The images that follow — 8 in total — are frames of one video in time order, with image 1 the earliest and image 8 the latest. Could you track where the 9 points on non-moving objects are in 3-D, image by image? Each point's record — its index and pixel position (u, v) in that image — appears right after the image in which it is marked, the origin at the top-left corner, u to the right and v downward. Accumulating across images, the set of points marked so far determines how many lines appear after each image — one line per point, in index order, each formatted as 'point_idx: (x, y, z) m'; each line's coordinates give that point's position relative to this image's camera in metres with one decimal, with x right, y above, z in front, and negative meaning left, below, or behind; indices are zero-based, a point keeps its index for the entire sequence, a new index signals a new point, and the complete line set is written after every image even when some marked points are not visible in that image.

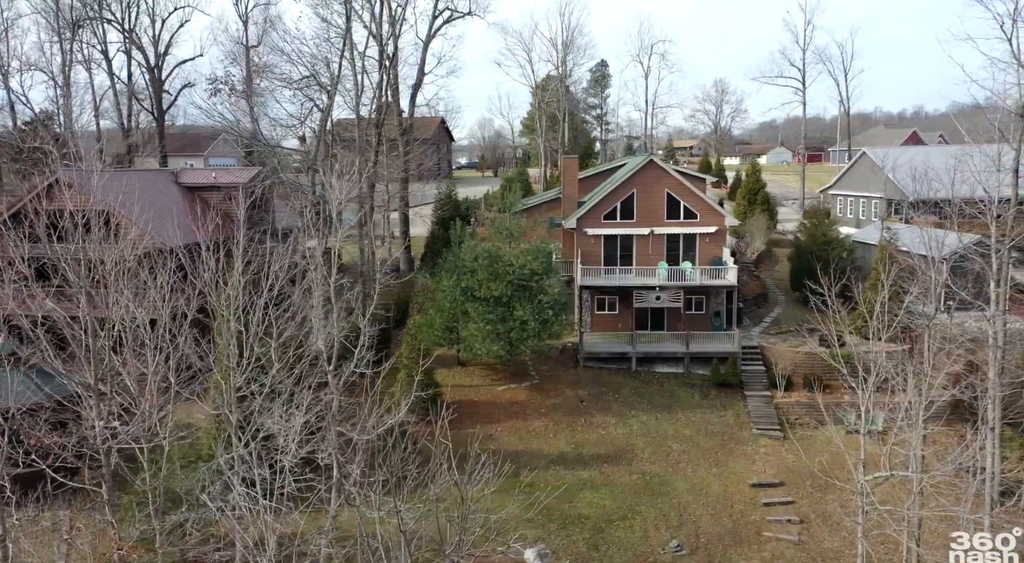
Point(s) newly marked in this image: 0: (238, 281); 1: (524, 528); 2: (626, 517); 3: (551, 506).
0: (-4.7, 0.0, +13.0) m
1: (+0.3, -6.1, +18.9) m
2: (+2.9, -6.1, +19.7) m
3: (+1.0, -5.8, +19.9) m
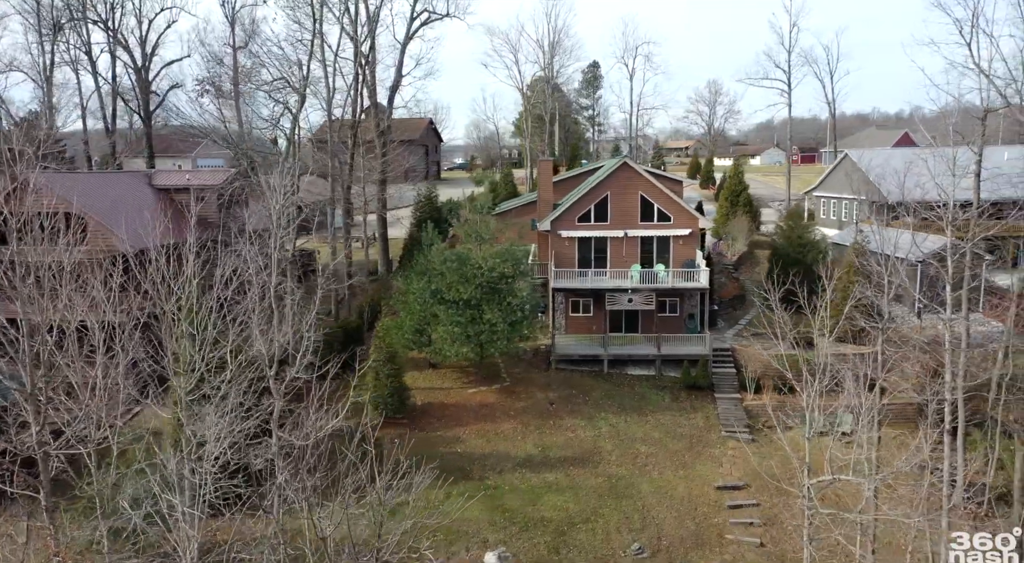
0: (-5.7, 0.0, +13.0) m
1: (-0.7, -6.2, +18.9) m
2: (+1.9, -6.2, +19.7) m
3: (+0.1, -5.9, +19.9) m
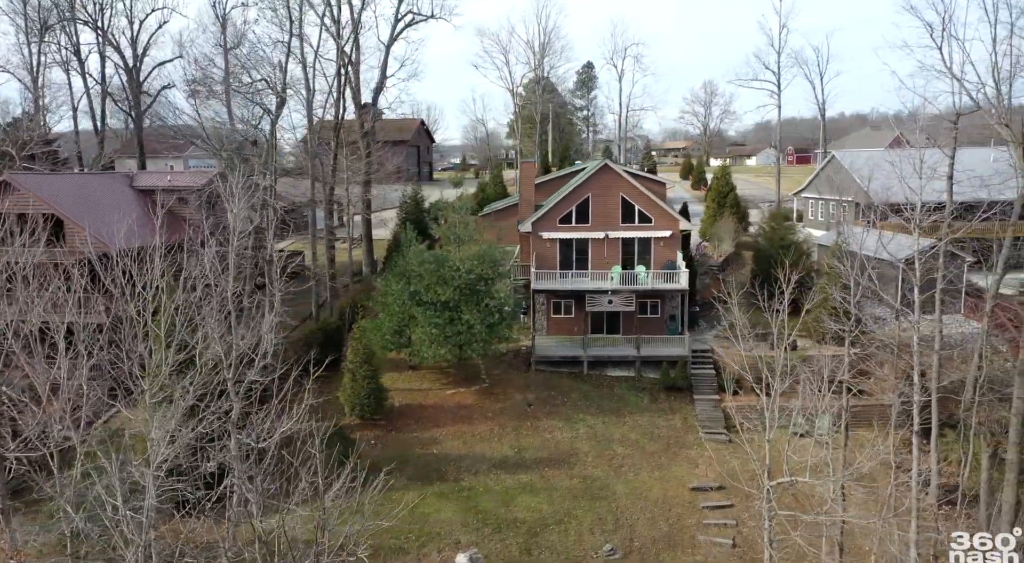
0: (-6.3, -0.1, +13.0) m
1: (-1.4, -6.2, +19.0) m
2: (+1.3, -6.2, +19.8) m
3: (-0.6, -6.0, +20.0) m
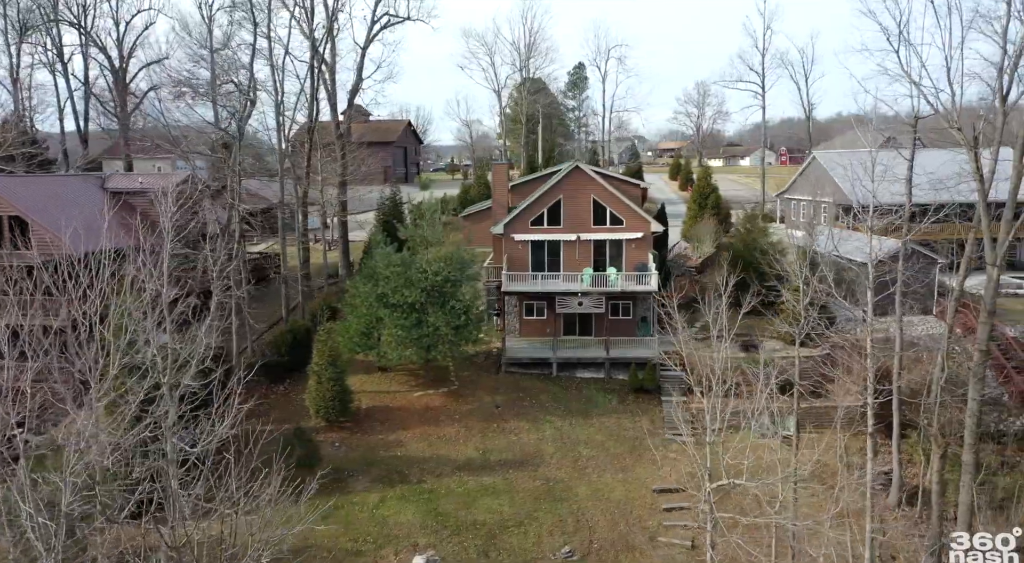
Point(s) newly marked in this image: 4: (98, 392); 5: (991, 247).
0: (-7.3, -0.2, +13.1) m
1: (-2.4, -6.3, +19.0) m
2: (+0.2, -6.3, +19.8) m
3: (-1.7, -6.0, +20.0) m
4: (-6.4, -1.8, +12.0) m
5: (+11.4, +0.8, +18.1) m
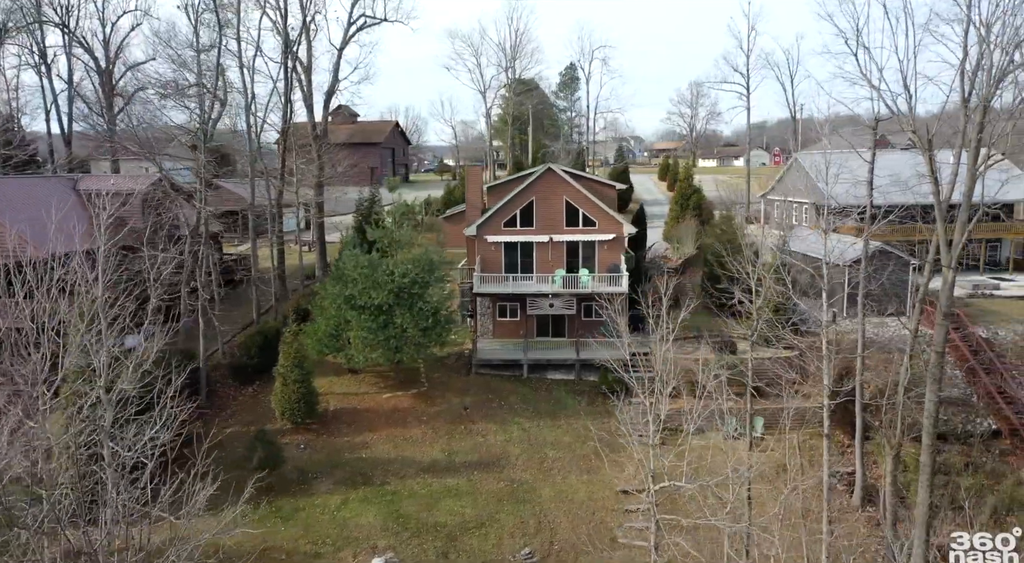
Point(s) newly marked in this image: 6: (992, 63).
0: (-8.3, -0.2, +13.1) m
1: (-3.4, -6.3, +19.0) m
2: (-0.8, -6.3, +19.8) m
3: (-2.7, -6.1, +20.0) m
4: (-7.4, -1.8, +12.0) m
5: (+10.4, +0.8, +18.2) m
6: (+10.9, +4.8, +16.8) m
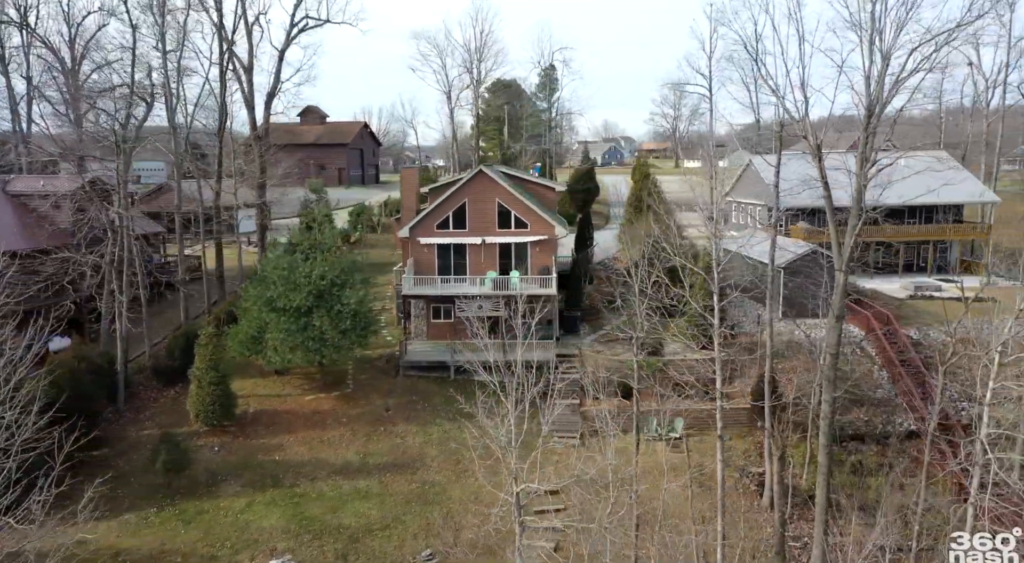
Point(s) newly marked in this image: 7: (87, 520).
0: (-10.8, -0.3, +13.0) m
1: (-5.9, -6.4, +19.1) m
2: (-3.3, -6.4, +19.9) m
3: (-5.2, -6.2, +20.1) m
4: (-9.8, -1.9, +12.0) m
5: (+7.9, +0.7, +18.4) m
6: (+8.4, +4.7, +17.0) m
7: (-10.5, -5.9, +18.9) m
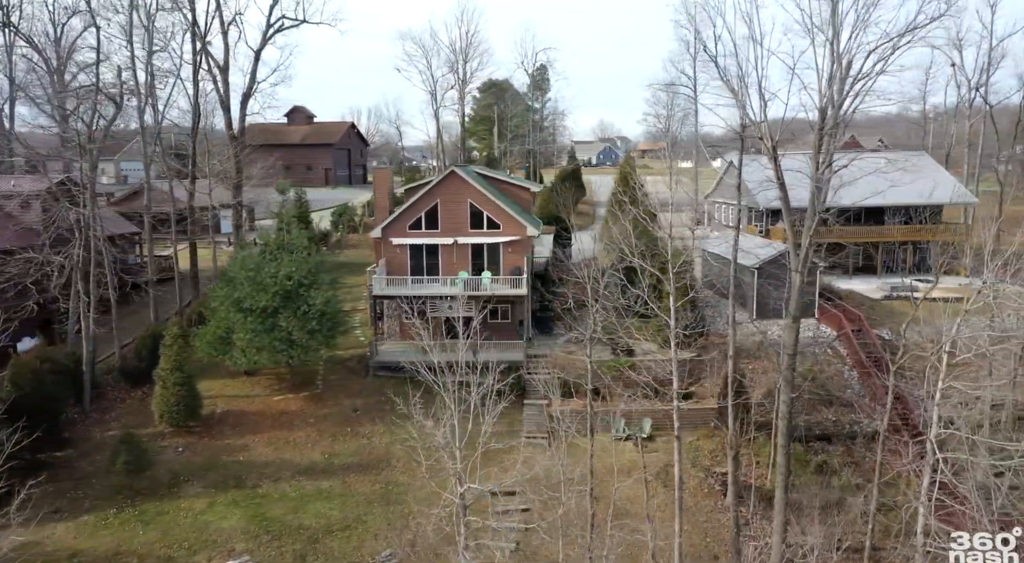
0: (-11.7, -0.3, +13.0) m
1: (-6.9, -6.4, +19.0) m
2: (-4.3, -6.4, +19.9) m
3: (-6.2, -6.2, +20.1) m
4: (-10.8, -1.9, +12.0) m
5: (+6.9, +0.7, +18.4) m
6: (+7.4, +4.7, +17.1) m
7: (-11.6, -5.9, +18.8) m
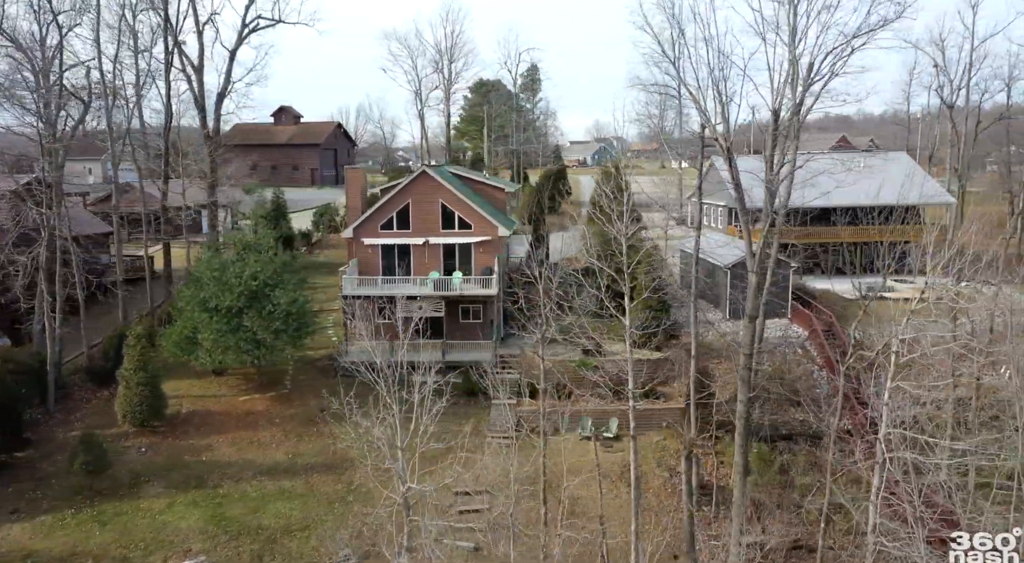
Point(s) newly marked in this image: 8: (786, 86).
0: (-12.8, -0.3, +13.0) m
1: (-8.0, -6.4, +19.0) m
2: (-5.4, -6.4, +19.9) m
3: (-7.3, -6.2, +20.1) m
4: (-11.8, -1.9, +12.0) m
5: (+5.8, +0.7, +18.5) m
6: (+6.3, +4.7, +17.1) m
7: (-12.6, -5.9, +18.8) m
8: (+6.3, +4.5, +17.5) m
